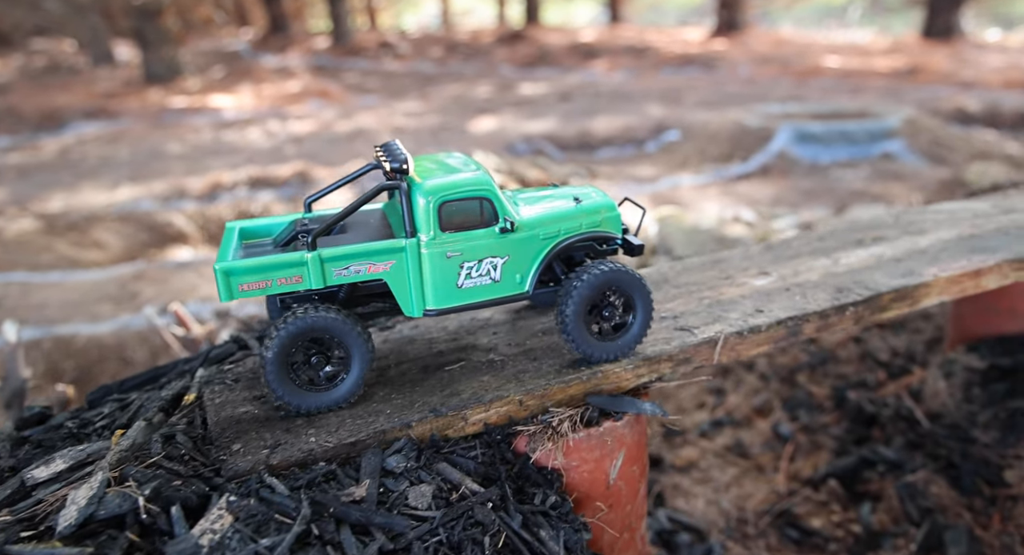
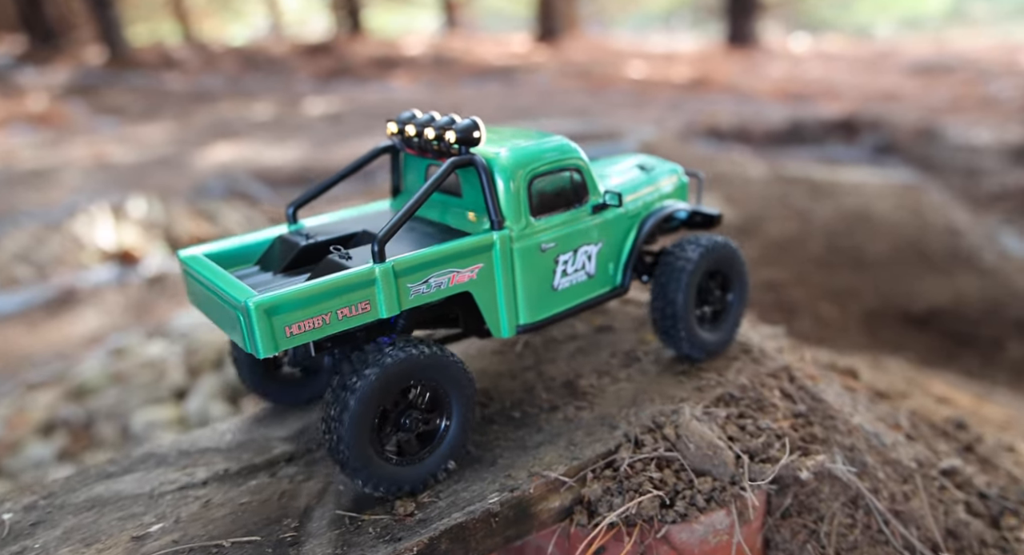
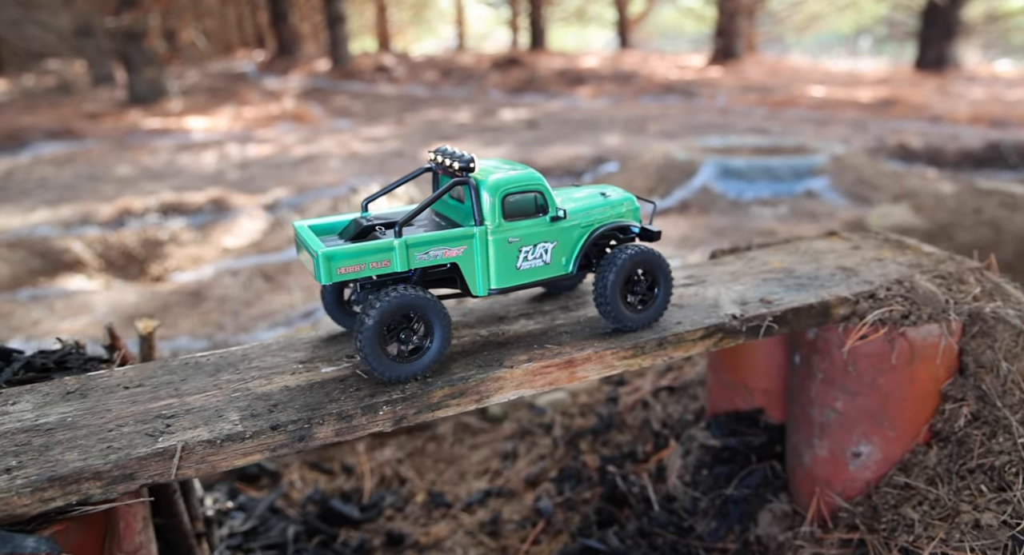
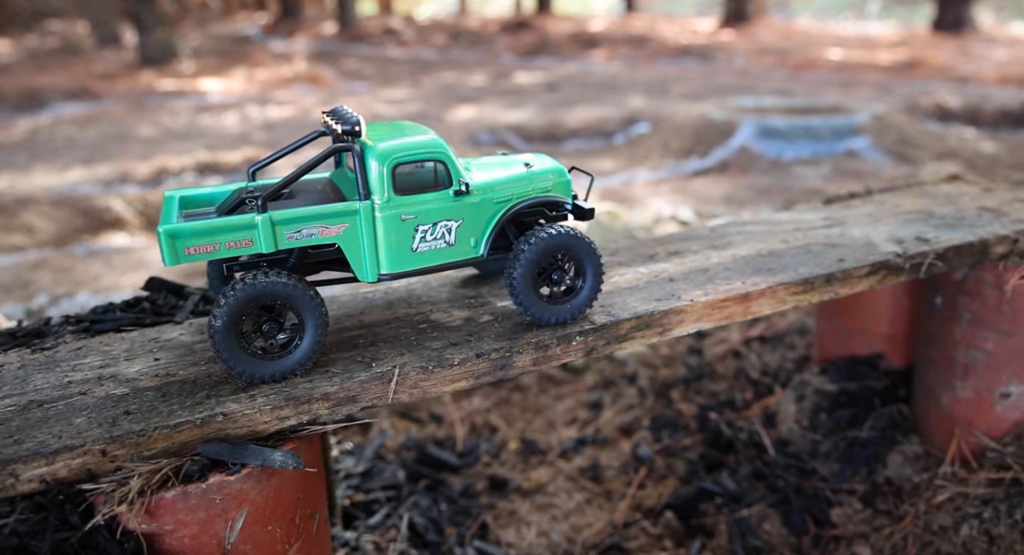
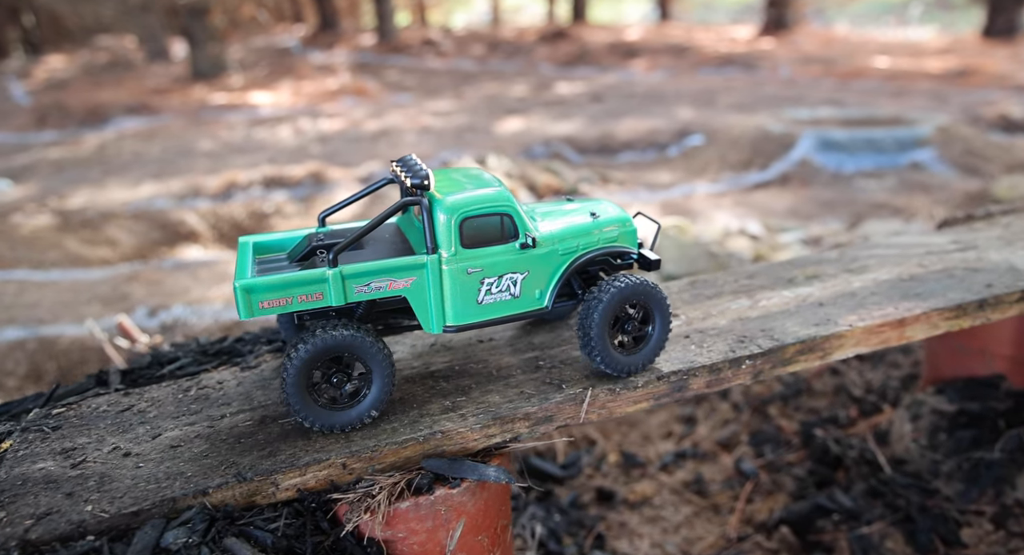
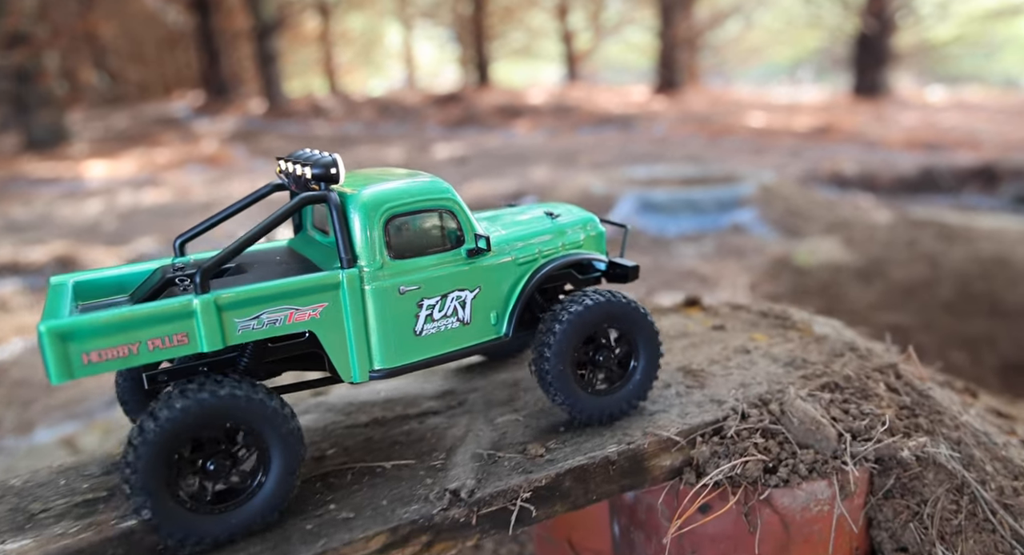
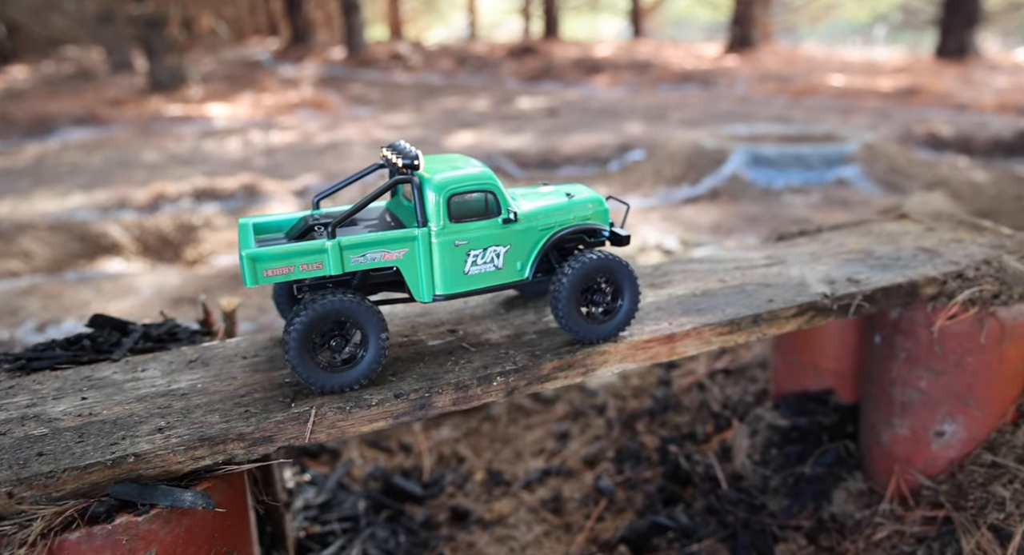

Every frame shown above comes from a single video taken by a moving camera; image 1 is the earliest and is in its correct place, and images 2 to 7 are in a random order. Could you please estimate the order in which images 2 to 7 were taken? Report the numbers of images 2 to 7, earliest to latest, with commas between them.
5, 4, 7, 3, 6, 2
